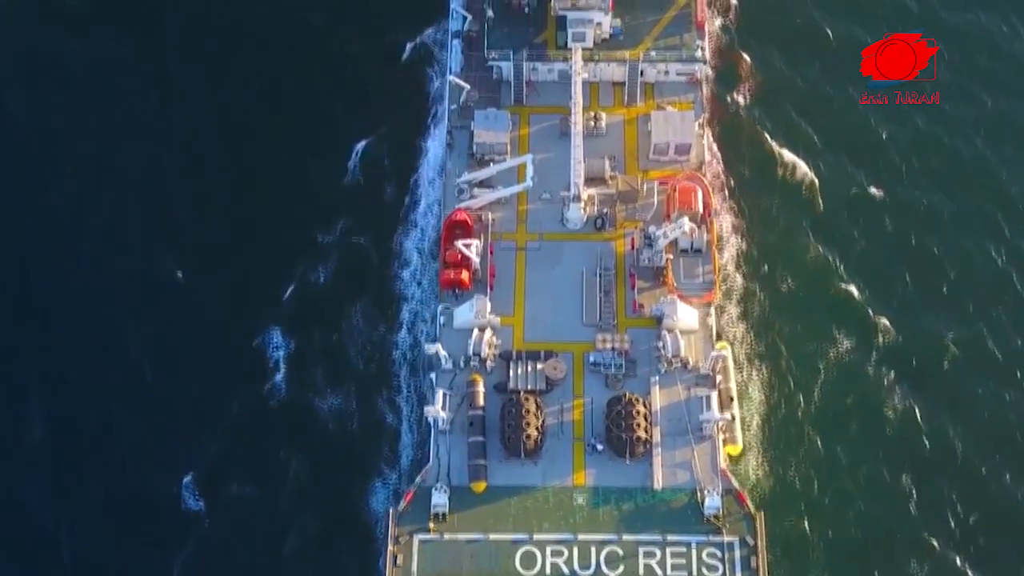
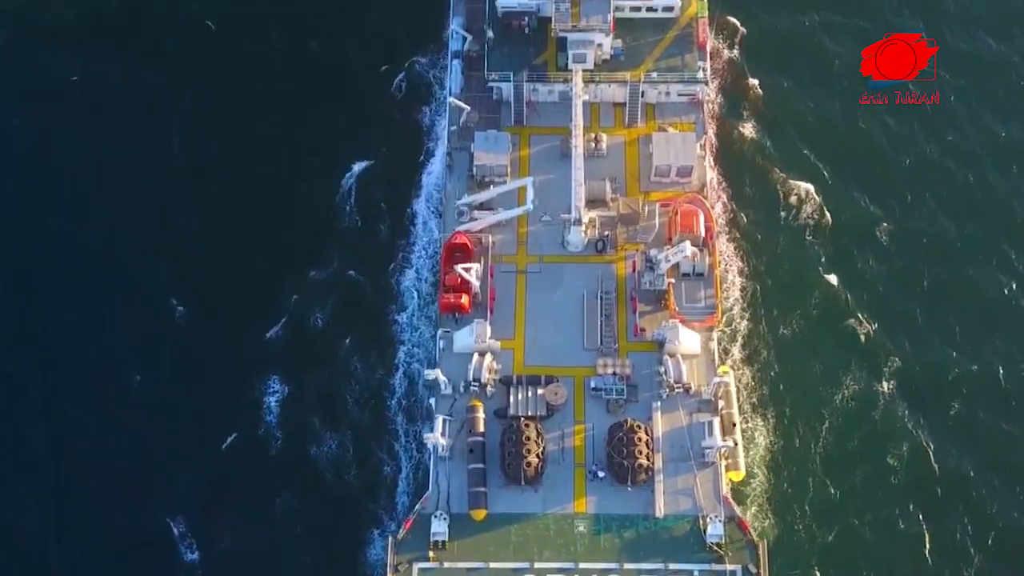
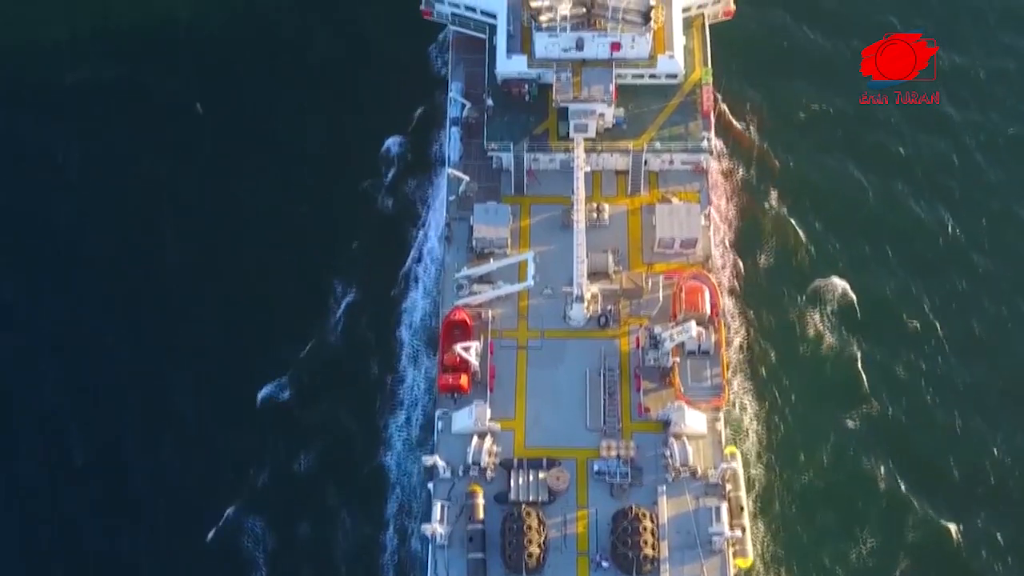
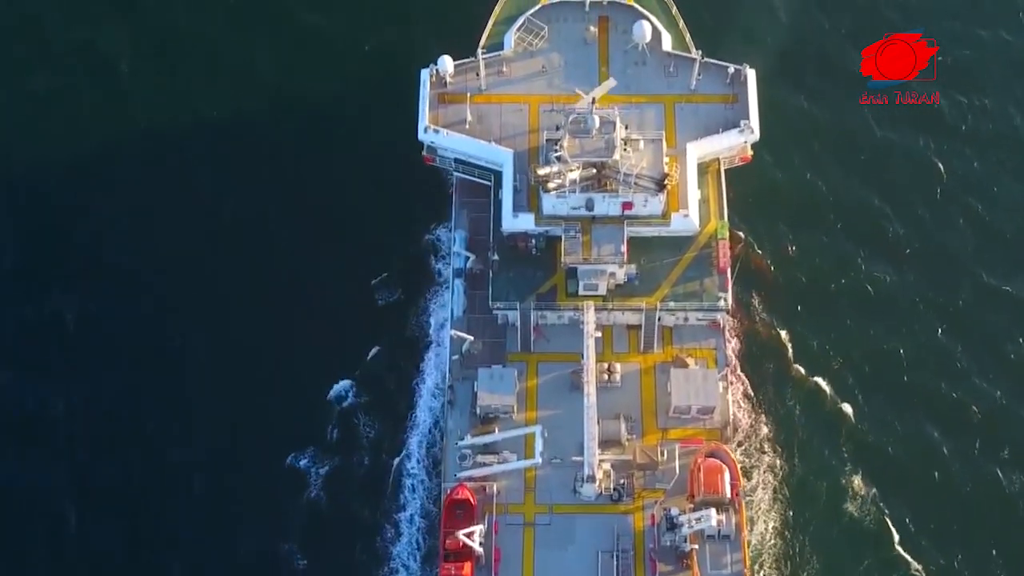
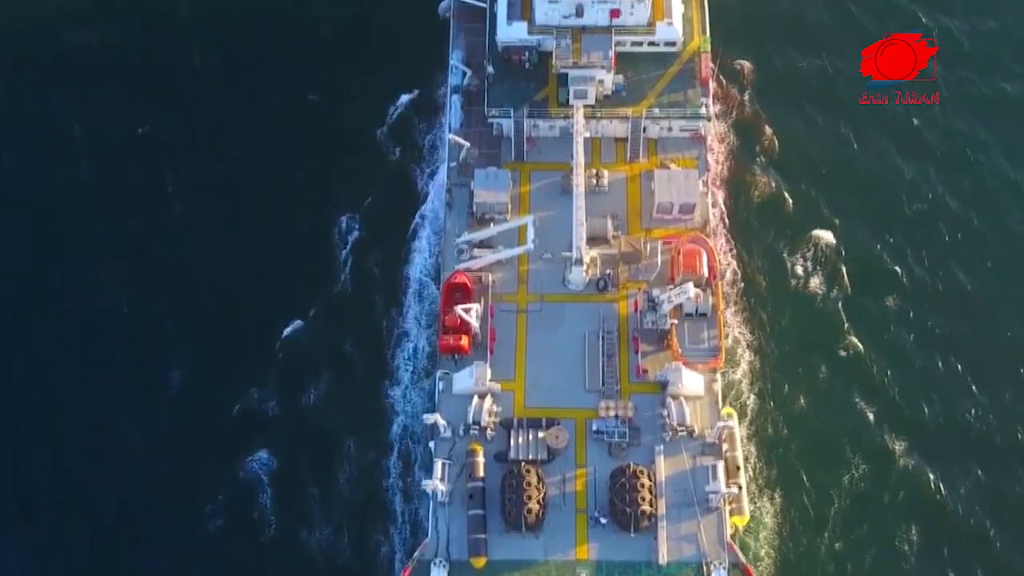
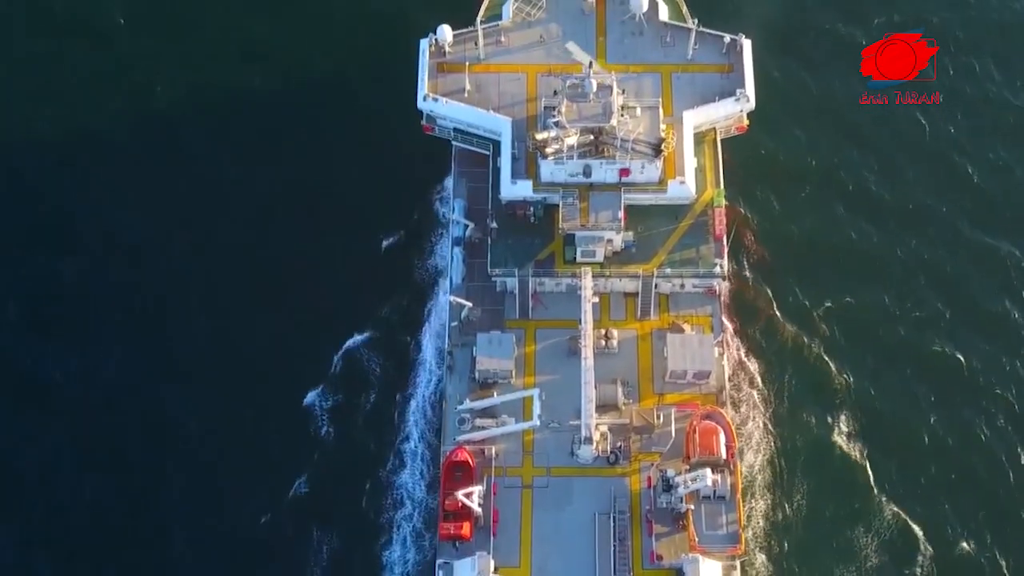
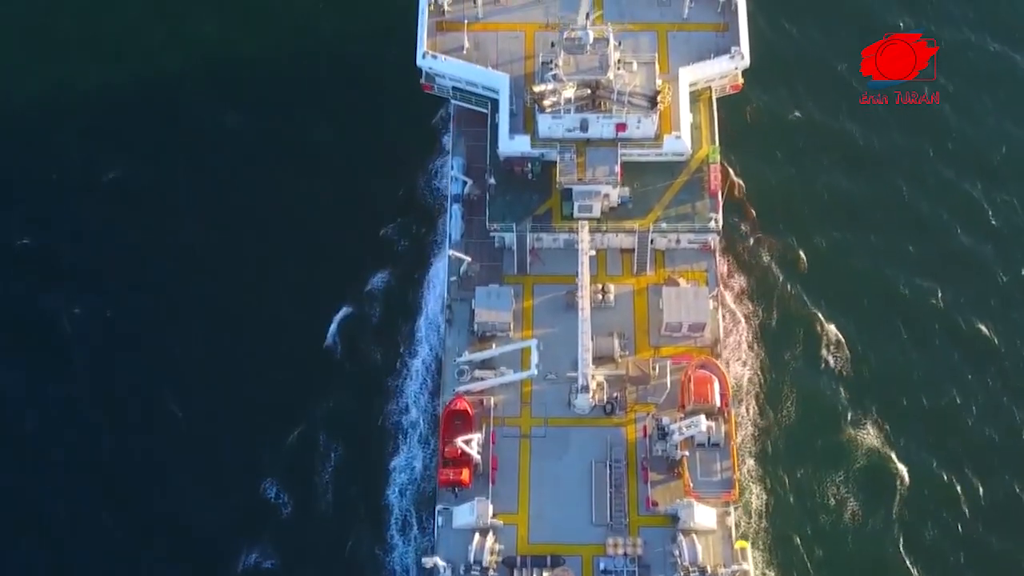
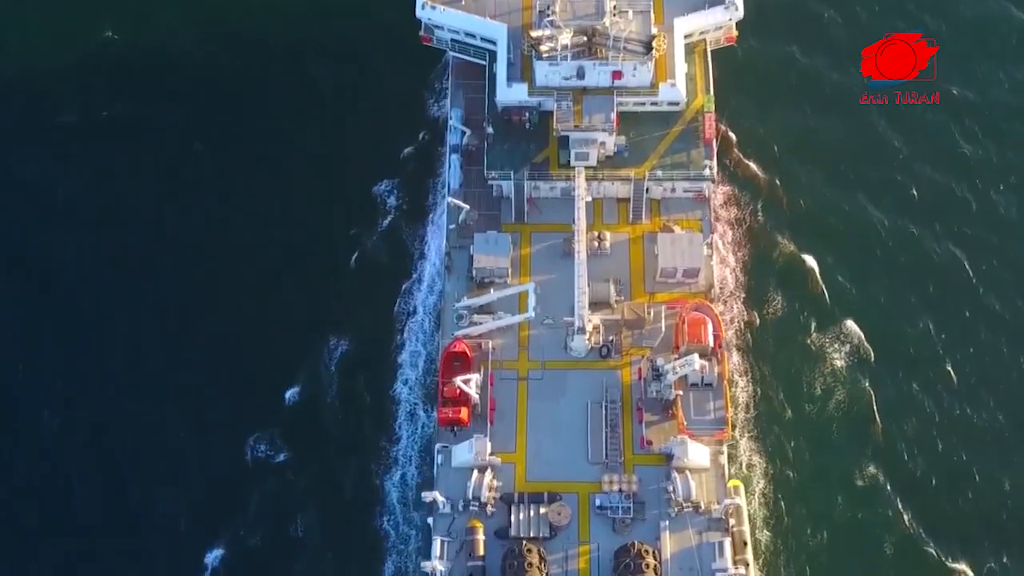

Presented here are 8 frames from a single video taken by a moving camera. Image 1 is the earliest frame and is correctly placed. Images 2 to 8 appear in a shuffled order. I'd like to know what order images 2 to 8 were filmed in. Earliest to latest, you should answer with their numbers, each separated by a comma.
2, 5, 3, 8, 7, 6, 4
